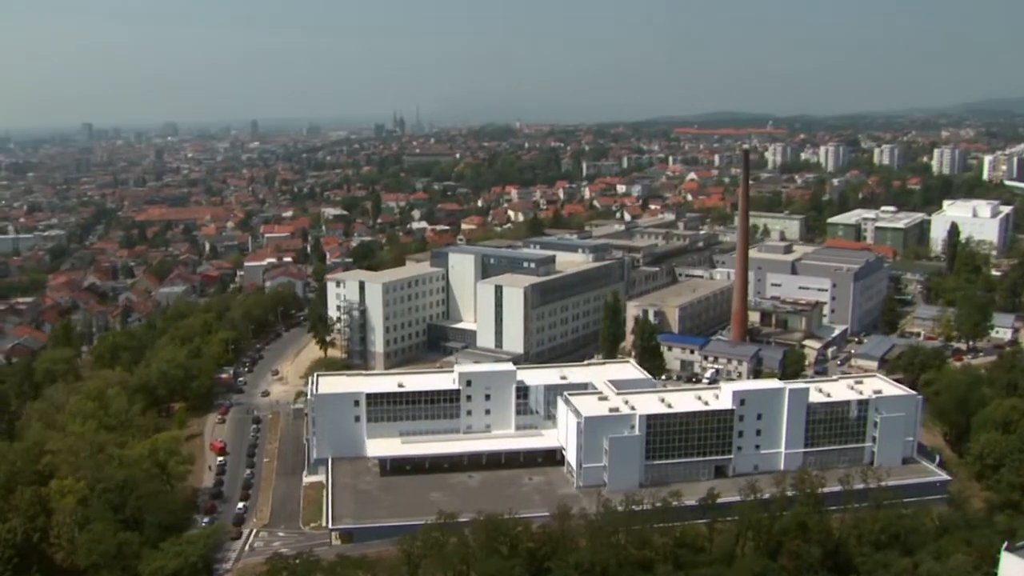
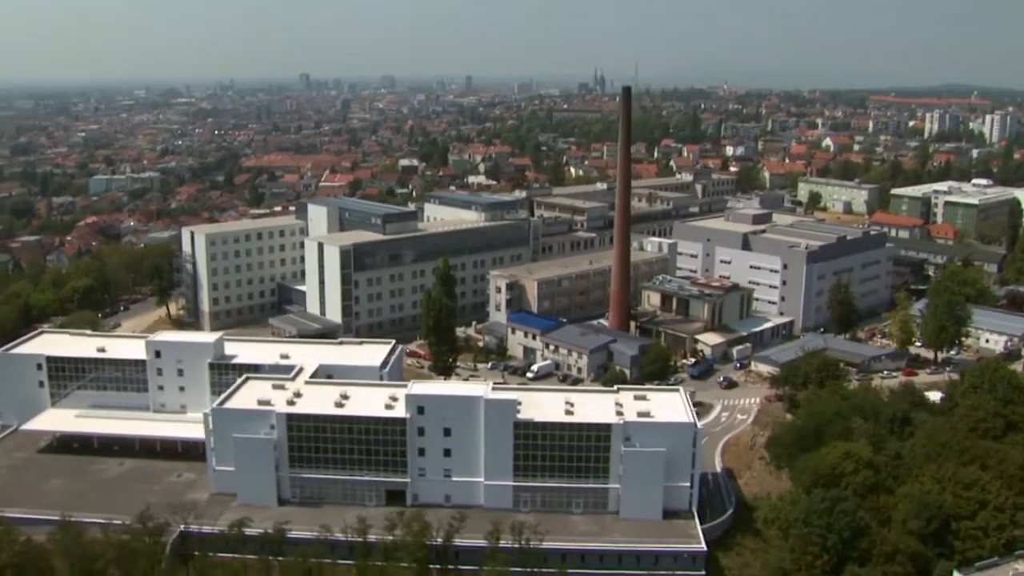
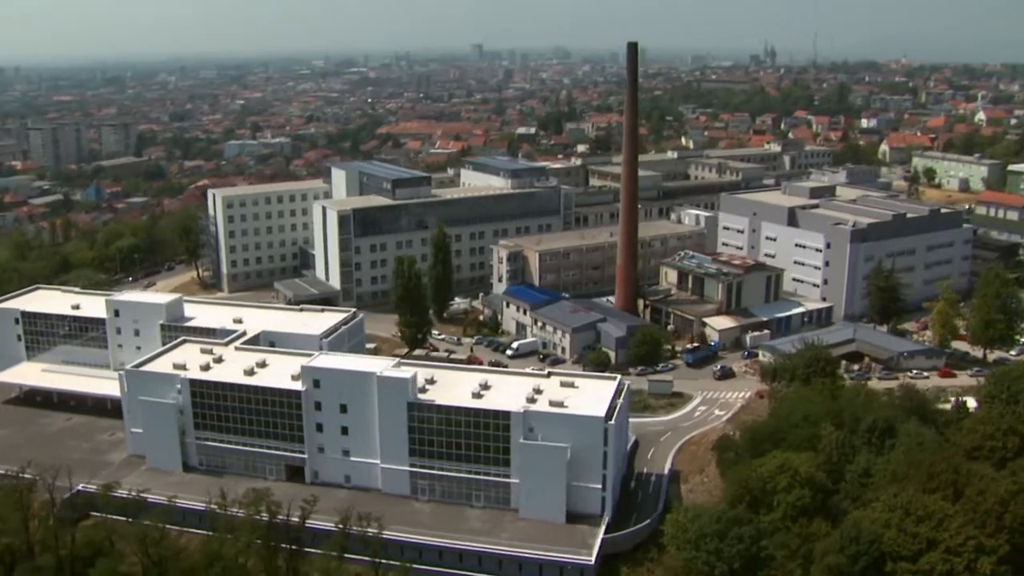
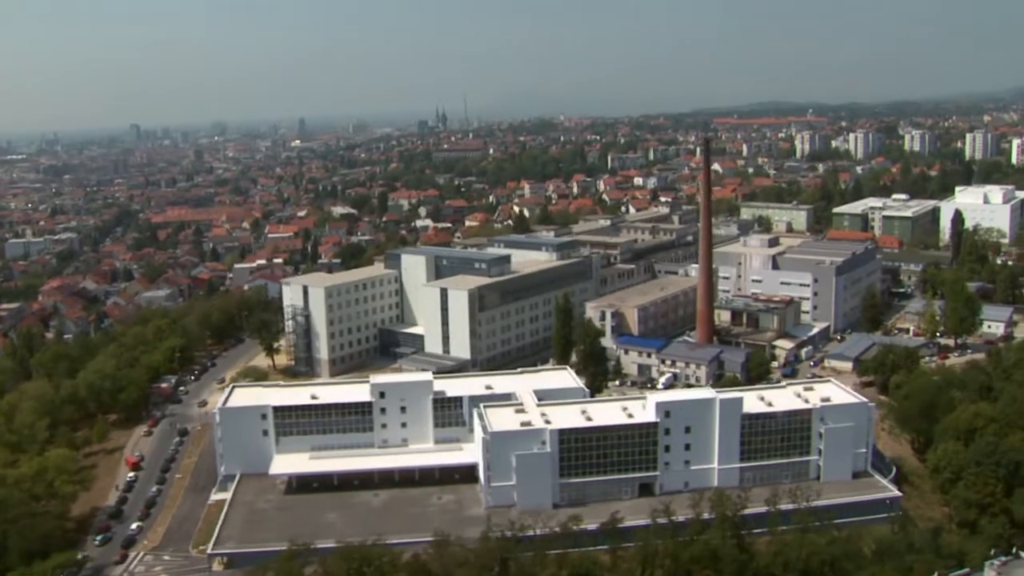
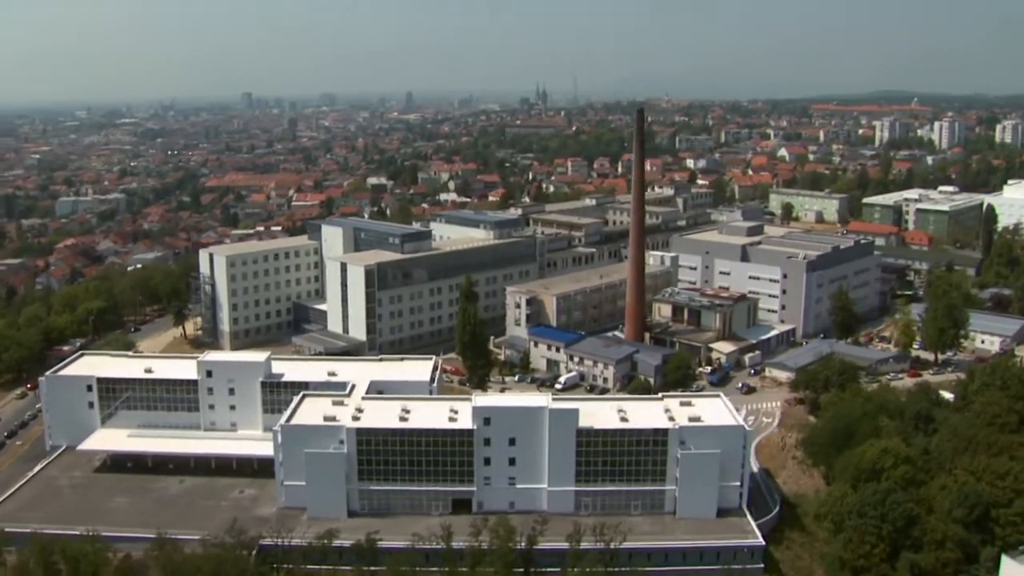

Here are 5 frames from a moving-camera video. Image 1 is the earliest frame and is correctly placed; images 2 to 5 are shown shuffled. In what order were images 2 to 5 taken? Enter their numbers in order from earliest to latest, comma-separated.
4, 5, 2, 3
